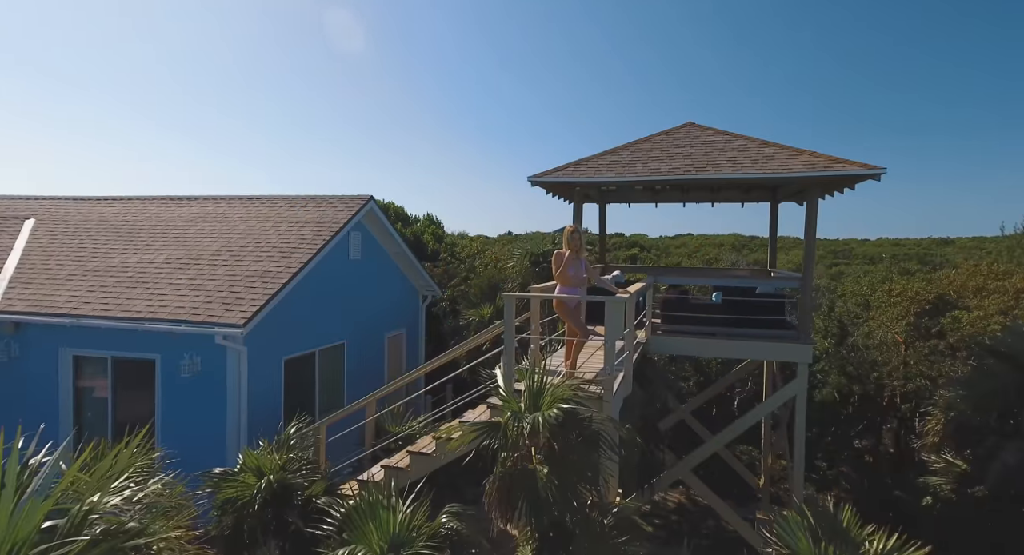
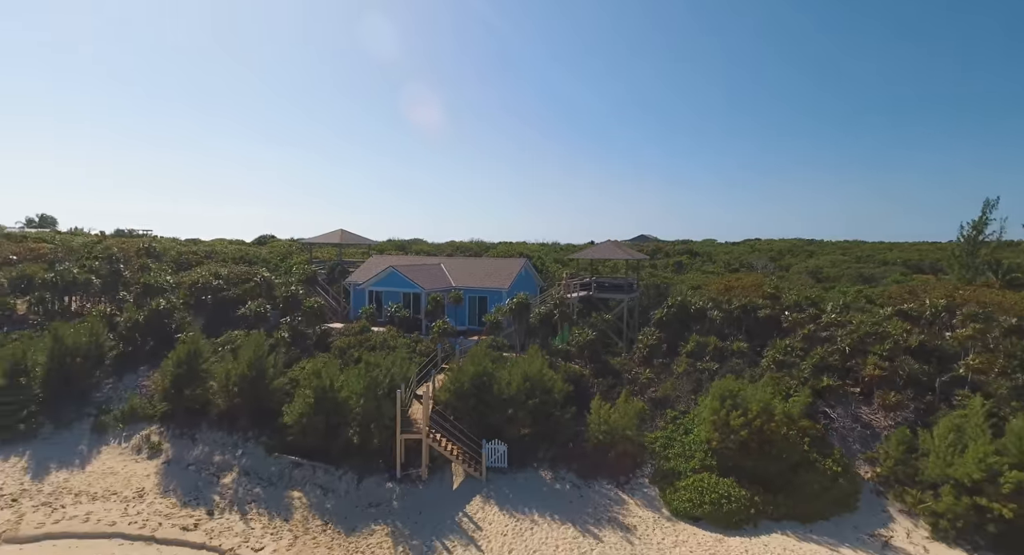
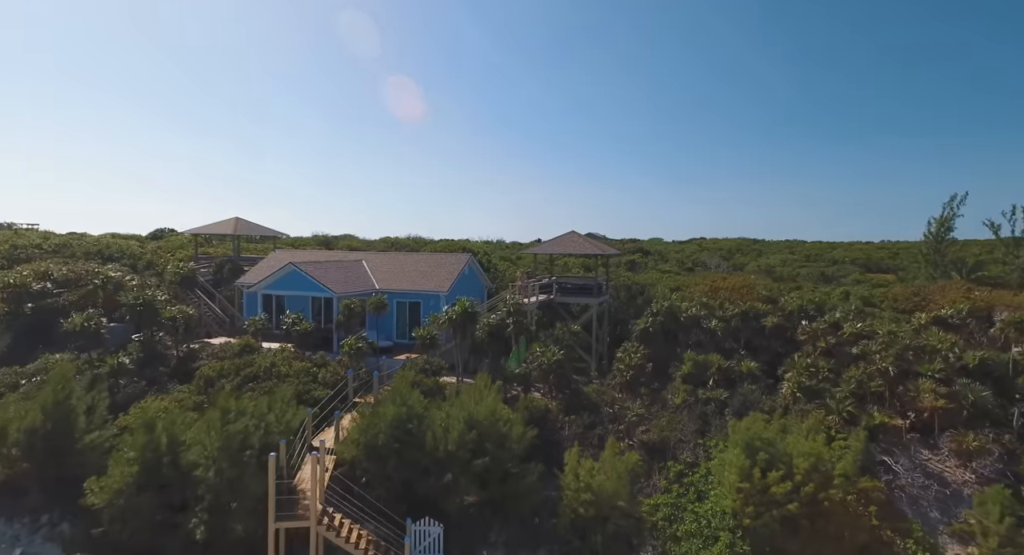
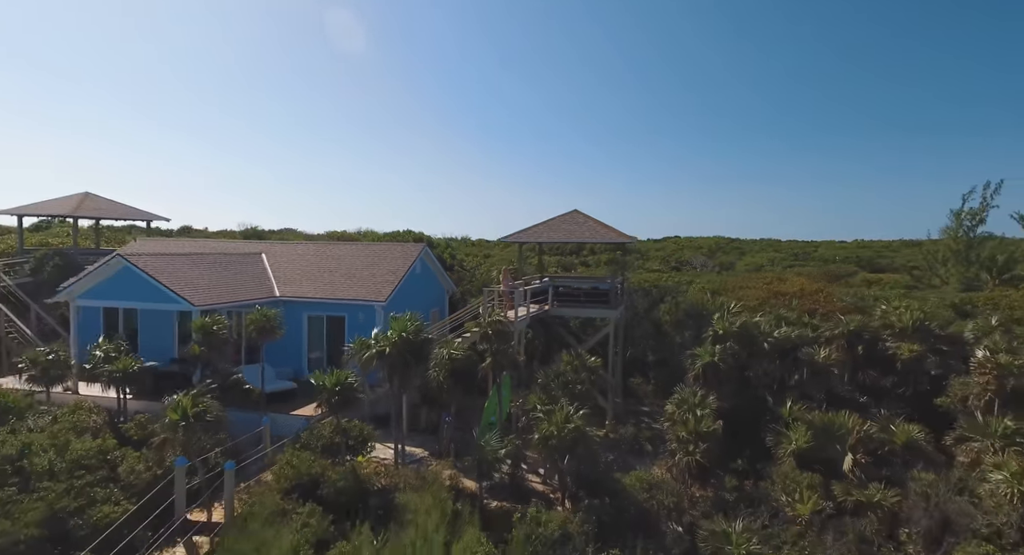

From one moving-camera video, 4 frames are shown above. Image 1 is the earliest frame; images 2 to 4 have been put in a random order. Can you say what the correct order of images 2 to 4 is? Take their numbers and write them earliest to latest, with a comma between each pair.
4, 3, 2
